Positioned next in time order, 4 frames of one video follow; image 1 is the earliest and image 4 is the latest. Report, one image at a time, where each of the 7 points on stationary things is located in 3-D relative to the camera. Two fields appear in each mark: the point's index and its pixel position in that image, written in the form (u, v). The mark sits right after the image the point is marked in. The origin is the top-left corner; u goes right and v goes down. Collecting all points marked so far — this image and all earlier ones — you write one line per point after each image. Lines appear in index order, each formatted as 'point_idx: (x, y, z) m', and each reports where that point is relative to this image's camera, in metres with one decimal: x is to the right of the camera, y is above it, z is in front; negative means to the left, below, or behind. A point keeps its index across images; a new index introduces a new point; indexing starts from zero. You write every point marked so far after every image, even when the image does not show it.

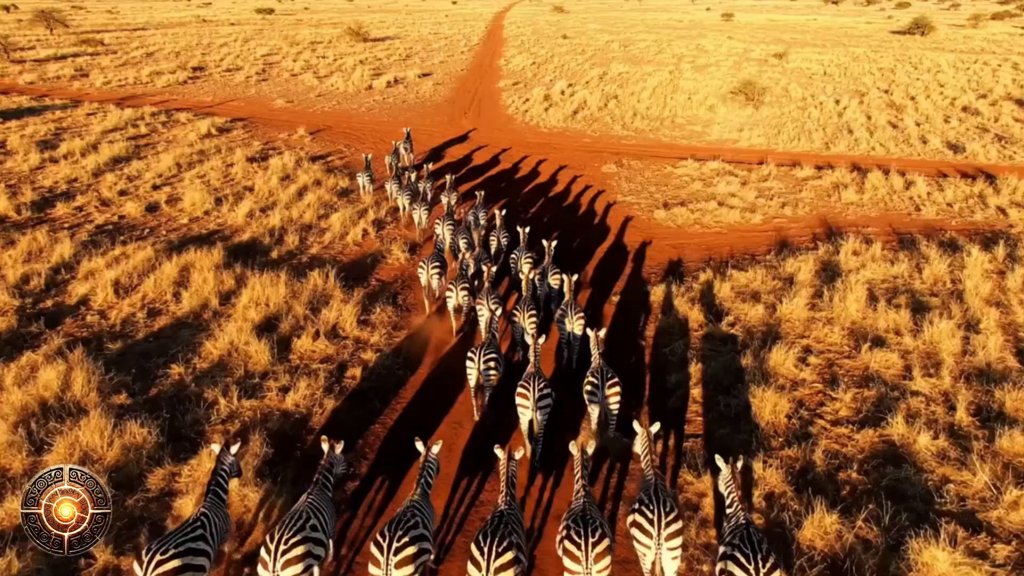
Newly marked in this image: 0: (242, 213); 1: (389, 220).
0: (-4.3, +1.2, +14.4) m
1: (-2.0, +1.1, +14.8) m
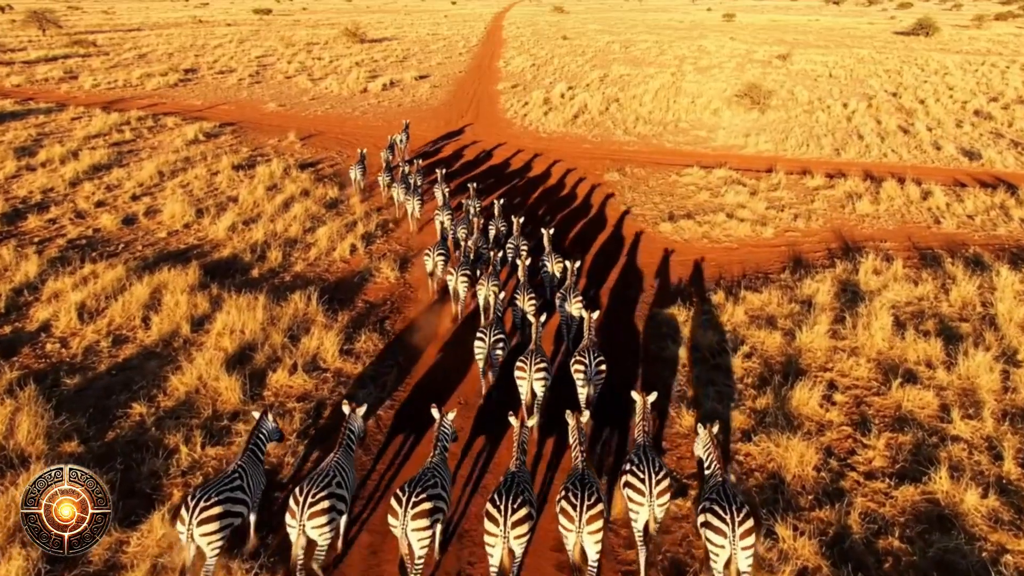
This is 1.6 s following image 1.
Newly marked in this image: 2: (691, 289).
0: (-4.4, +0.9, +13.6) m
1: (-2.0, +0.8, +14.0) m
2: (+2.2, -0.1, +11.4) m
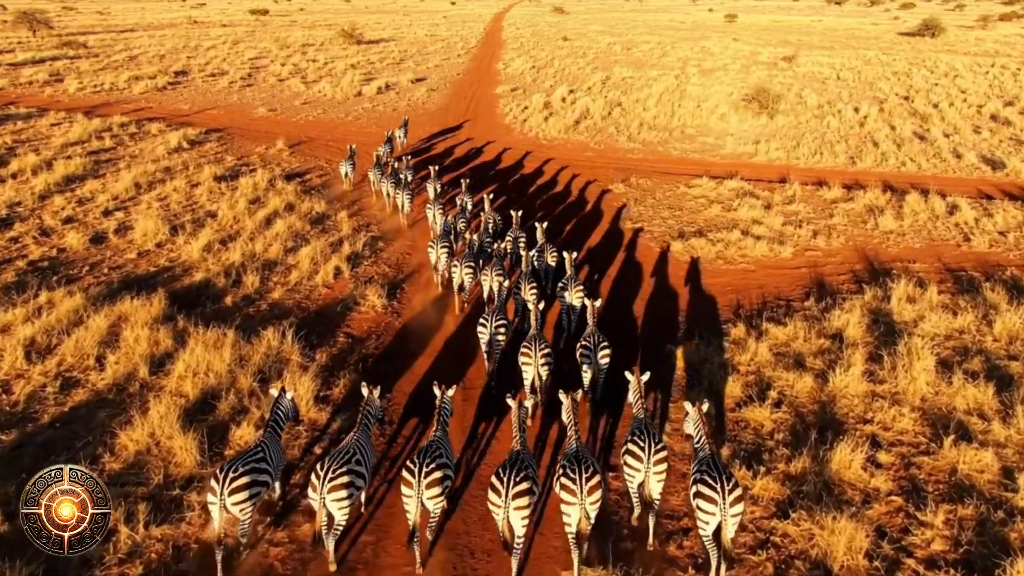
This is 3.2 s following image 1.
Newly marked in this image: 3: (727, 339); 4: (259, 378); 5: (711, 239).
0: (-4.4, +0.6, +12.6) m
1: (-2.1, +0.5, +12.9) m
2: (+2.2, -0.4, +10.4) m
3: (+2.4, -0.5, +9.7) m
4: (-2.3, -0.8, +8.3) m
5: (+3.0, +0.7, +13.6) m
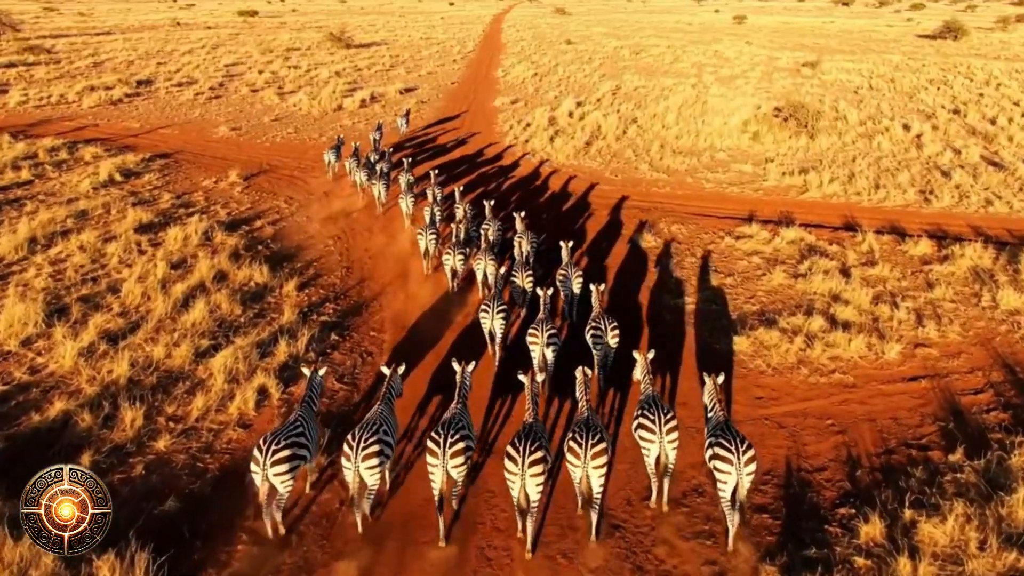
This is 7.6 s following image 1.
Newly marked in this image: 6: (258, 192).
0: (-4.4, -0.6, +9.0) m
1: (-2.0, -0.7, +9.4) m
2: (+2.2, -1.6, +6.8) m
3: (+2.4, -1.7, +6.1) m
4: (-2.3, -2.0, +4.8) m
5: (+3.0, -0.4, +10.0) m
6: (-4.7, +1.8, +16.5) m
